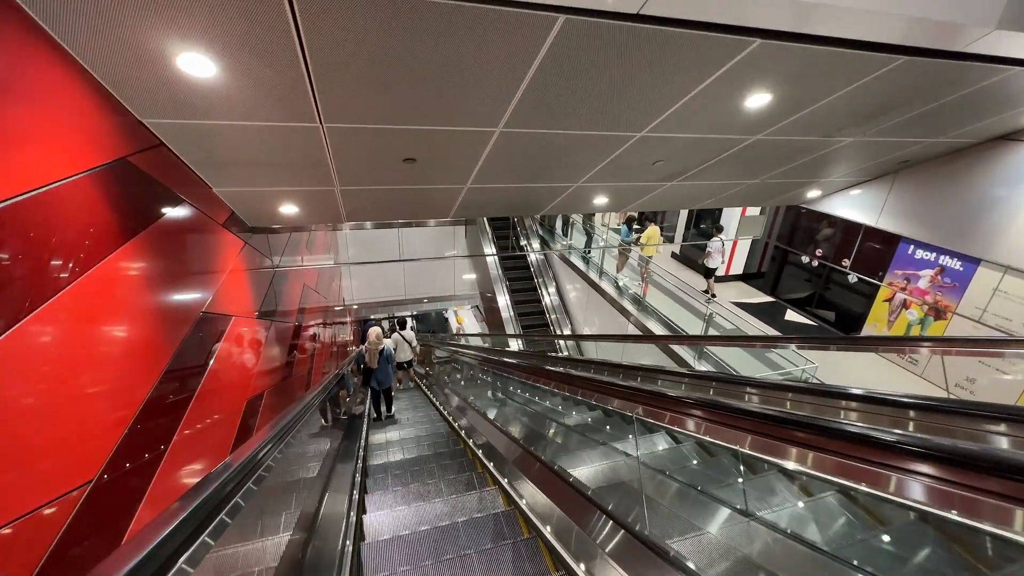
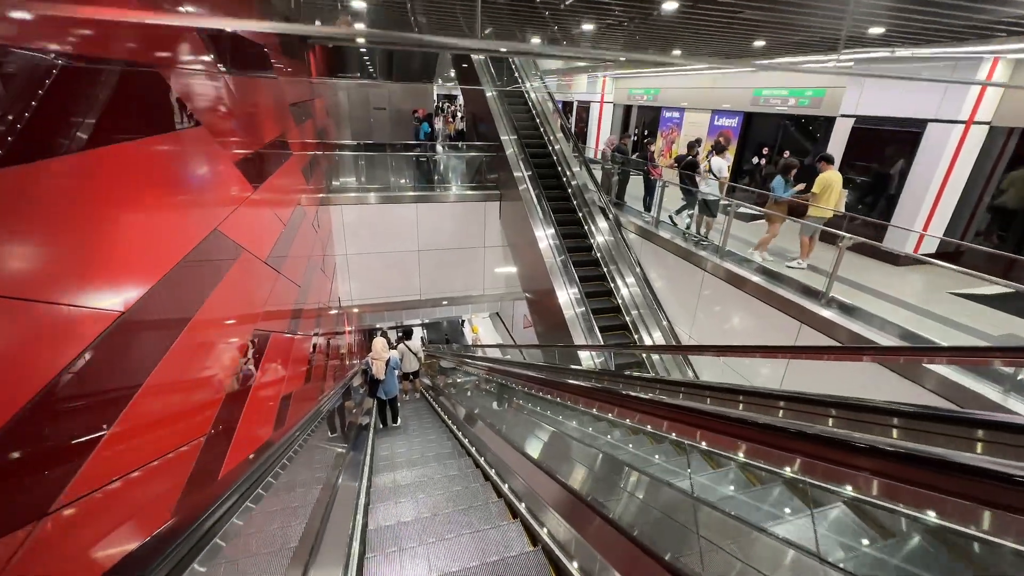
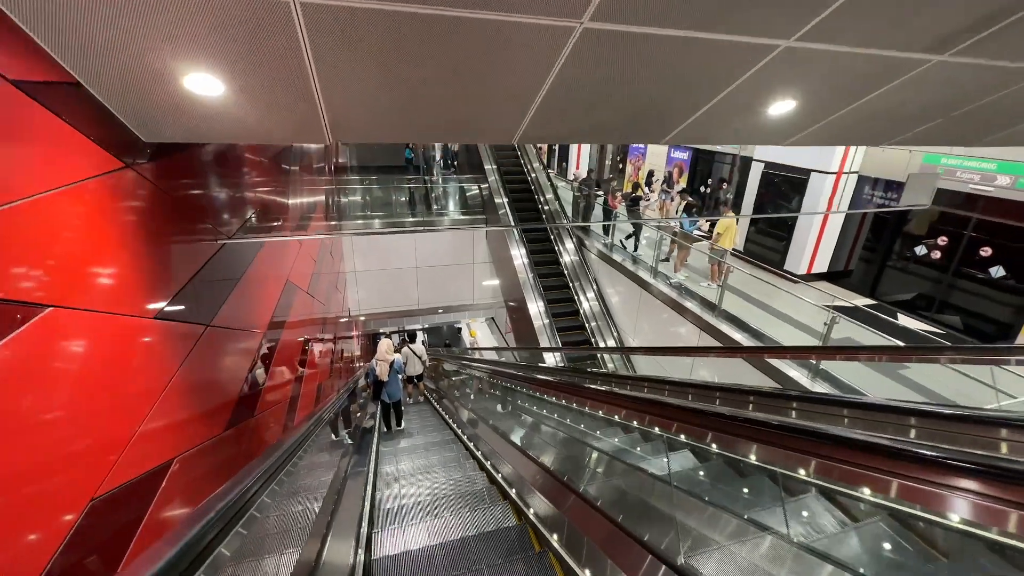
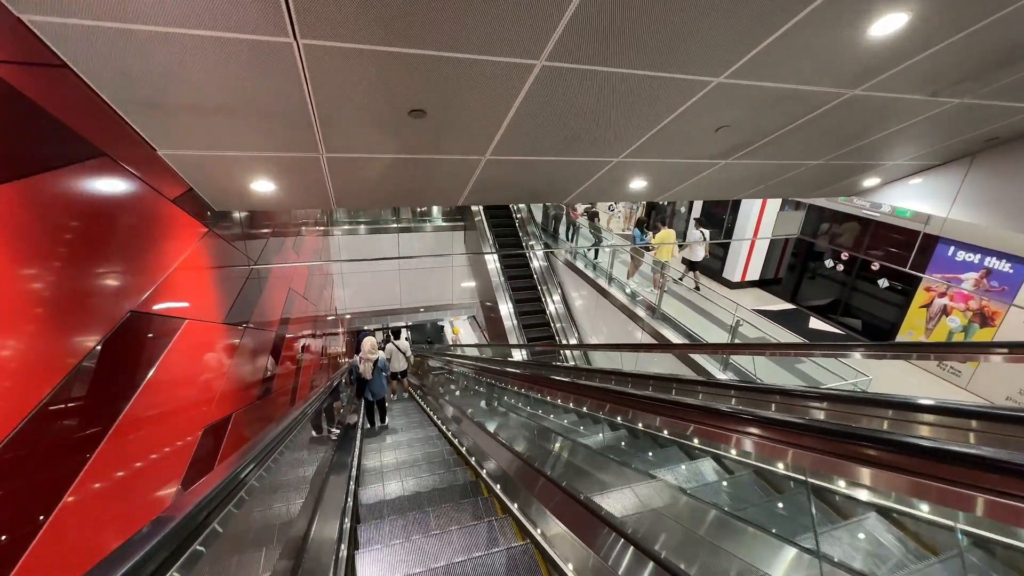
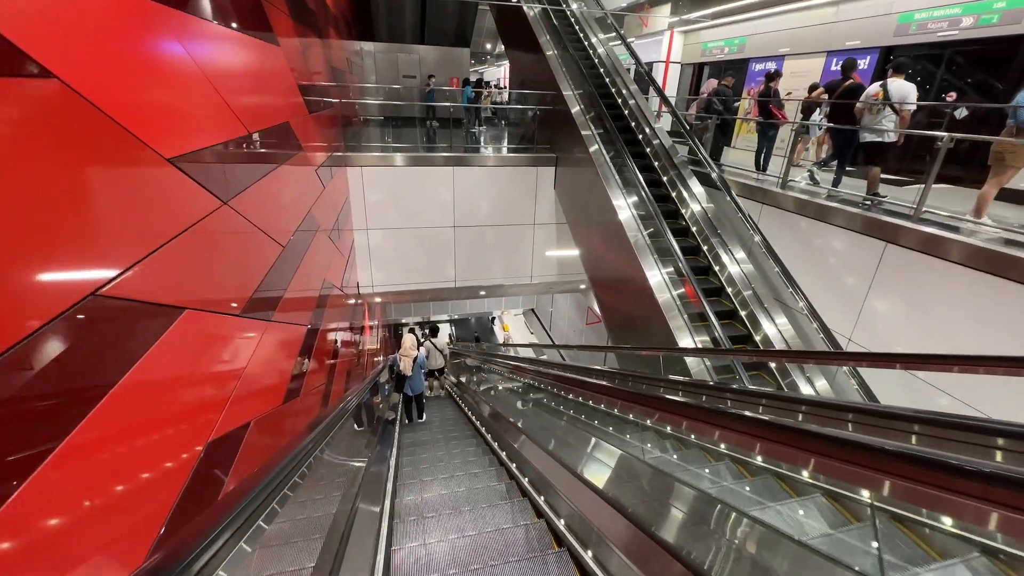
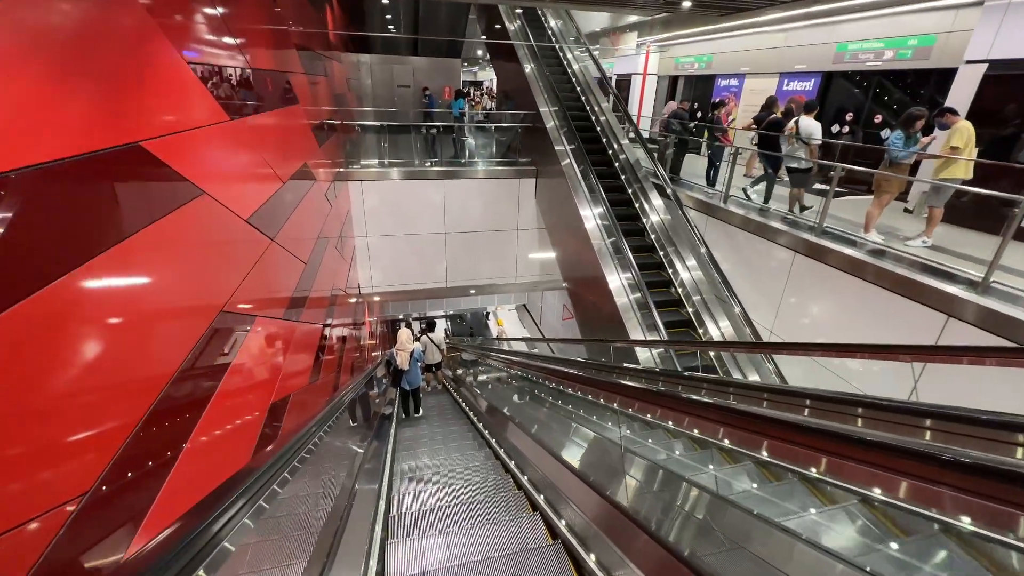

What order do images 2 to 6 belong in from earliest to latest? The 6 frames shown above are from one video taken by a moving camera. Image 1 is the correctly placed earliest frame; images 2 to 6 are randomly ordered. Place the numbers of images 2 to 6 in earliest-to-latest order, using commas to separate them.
4, 3, 2, 6, 5
